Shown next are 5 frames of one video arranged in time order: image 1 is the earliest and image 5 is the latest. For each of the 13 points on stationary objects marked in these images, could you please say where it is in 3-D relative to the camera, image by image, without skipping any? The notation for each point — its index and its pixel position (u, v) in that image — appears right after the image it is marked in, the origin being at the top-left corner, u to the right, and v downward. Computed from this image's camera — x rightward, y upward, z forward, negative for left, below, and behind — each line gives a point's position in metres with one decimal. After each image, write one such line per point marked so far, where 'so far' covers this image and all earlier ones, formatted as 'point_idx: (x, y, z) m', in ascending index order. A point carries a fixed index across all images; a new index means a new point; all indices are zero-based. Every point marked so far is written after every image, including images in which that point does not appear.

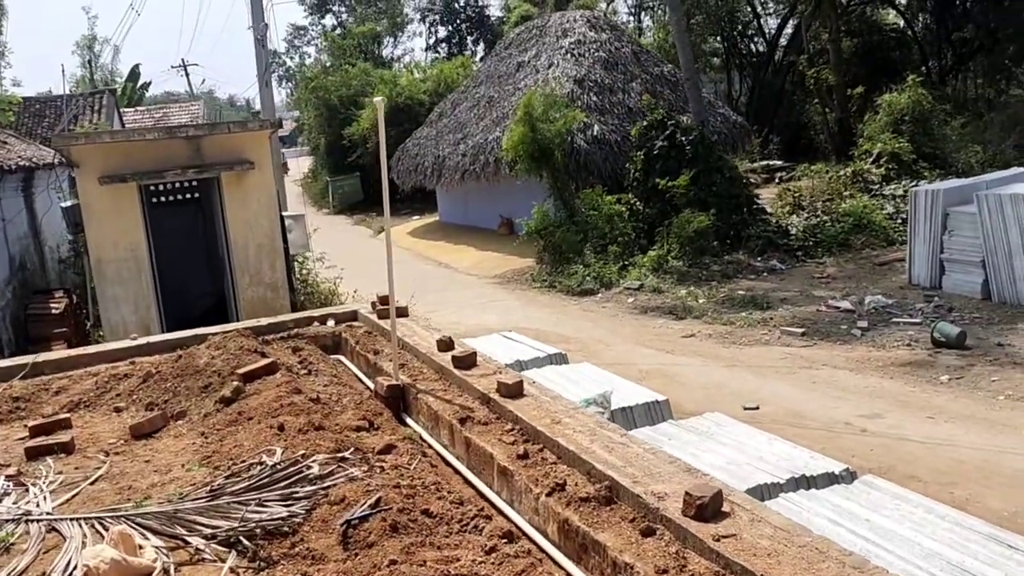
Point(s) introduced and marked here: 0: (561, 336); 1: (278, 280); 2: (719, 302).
0: (+0.5, -0.5, +9.9) m
1: (-2.4, +0.1, +9.9) m
2: (+2.3, -0.2, +10.7) m
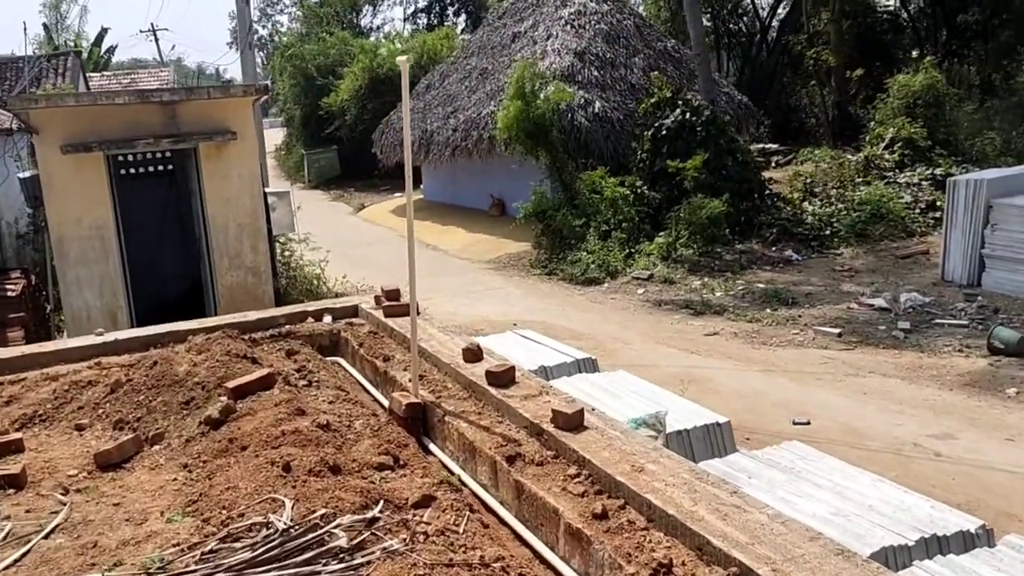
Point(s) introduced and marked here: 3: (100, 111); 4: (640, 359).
0: (+0.6, -0.4, +9.0) m
1: (-2.3, +0.2, +9.0) m
2: (+2.3, -0.1, +9.9) m
3: (-3.4, +1.5, +8.1) m
4: (+1.1, -0.6, +8.0) m
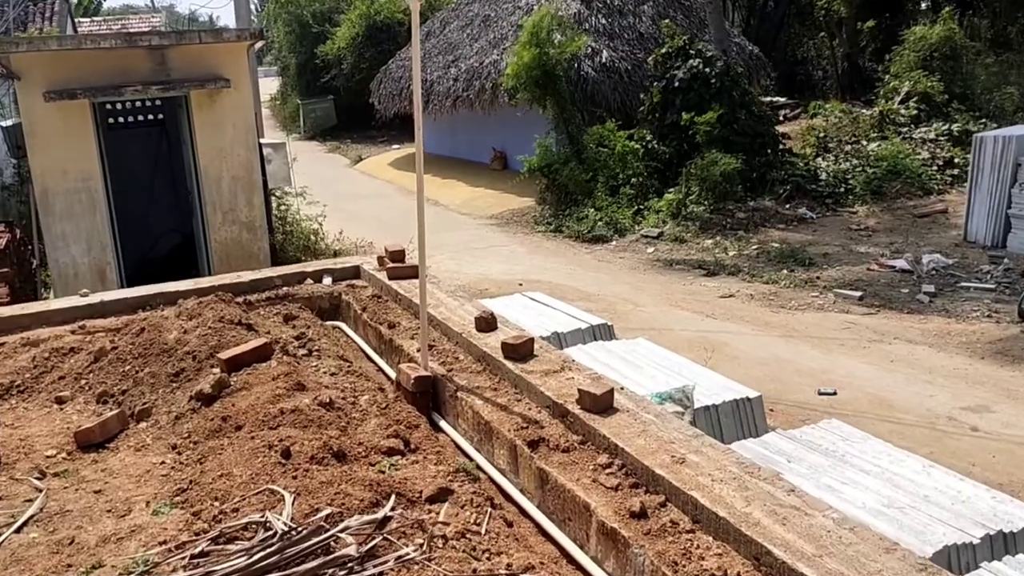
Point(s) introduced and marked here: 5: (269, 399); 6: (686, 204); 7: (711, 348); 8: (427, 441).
0: (+0.6, 0.0, +8.7) m
1: (-2.3, +0.6, +8.6) m
2: (+2.4, +0.3, +9.6) m
3: (-3.4, +1.8, +7.7) m
4: (+1.1, -0.3, +7.7) m
5: (-0.9, -0.4, +3.7) m
6: (+2.0, +1.0, +11.4) m
7: (+1.4, -0.4, +7.0) m
8: (-0.3, -0.5, +3.4) m
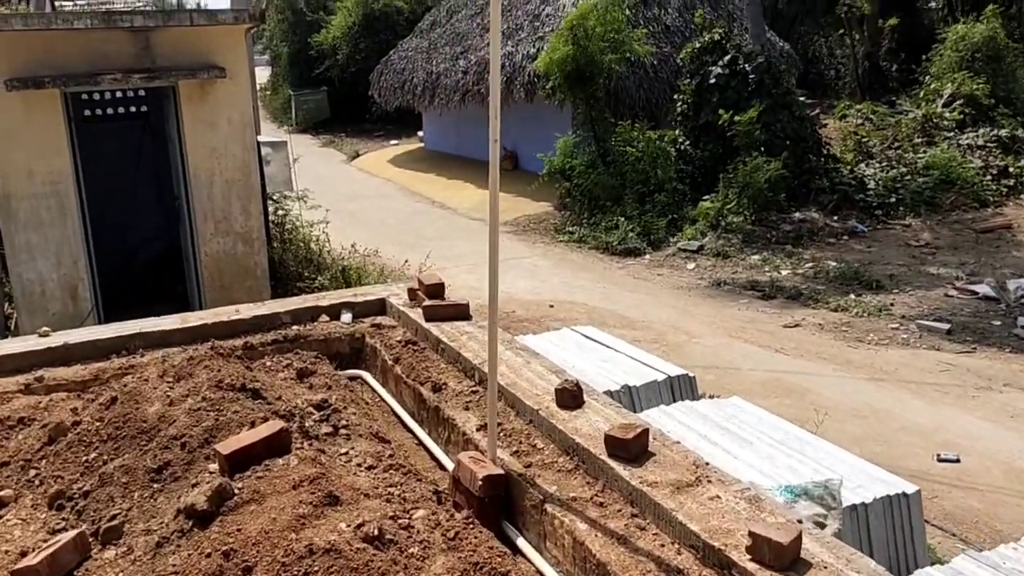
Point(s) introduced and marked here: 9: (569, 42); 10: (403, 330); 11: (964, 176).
0: (+0.9, -0.2, +7.6) m
1: (-2.0, +0.5, +7.5) m
2: (+2.6, +0.1, +8.5) m
3: (-3.1, +1.7, +6.5) m
4: (+1.4, -0.5, +6.6) m
5: (-0.6, -0.6, +2.6) m
6: (+2.3, +0.8, +10.3) m
7: (+1.7, -0.6, +5.9) m
8: (0.0, -0.8, +2.4) m
9: (+0.7, +2.9, +11.4) m
10: (-0.5, -0.2, +4.5) m
11: (+5.3, +1.3, +11.4) m
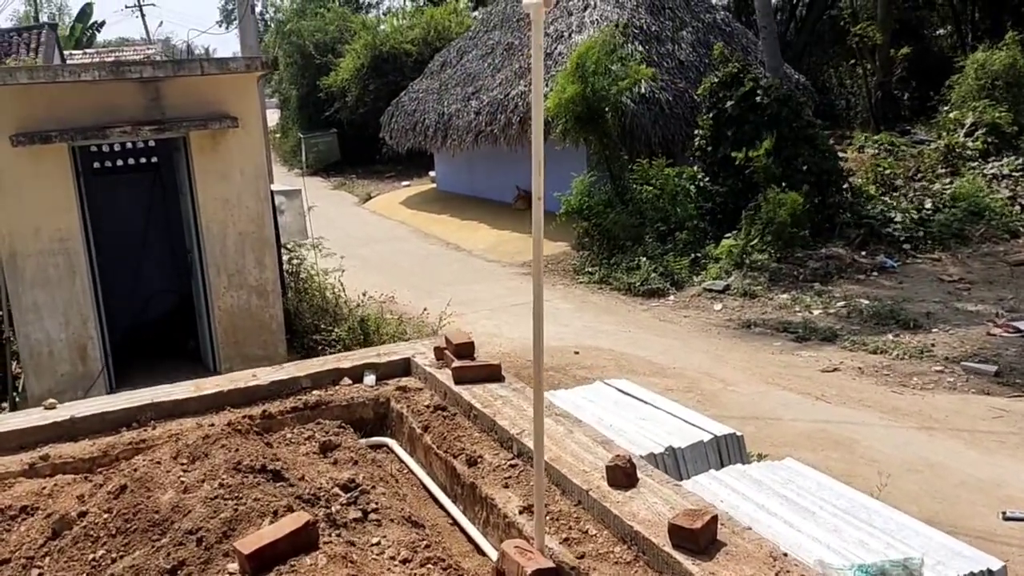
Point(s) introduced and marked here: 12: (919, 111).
0: (+1.1, -0.6, +7.3) m
1: (-1.8, 0.0, +7.3) m
2: (+2.8, -0.2, +8.2) m
3: (-2.9, +1.3, +6.3) m
4: (+1.6, -0.8, +6.3) m
5: (-0.4, -0.8, +2.3) m
6: (+2.4, +0.4, +10.0) m
7: (+1.9, -0.9, +5.6) m
8: (+0.2, -0.9, +2.1) m
9: (+0.8, +2.4, +11.2) m
10: (-0.4, -0.5, +4.3) m
11: (+5.5, +0.9, +11.1) m
12: (+8.0, +3.4, +19.0) m
